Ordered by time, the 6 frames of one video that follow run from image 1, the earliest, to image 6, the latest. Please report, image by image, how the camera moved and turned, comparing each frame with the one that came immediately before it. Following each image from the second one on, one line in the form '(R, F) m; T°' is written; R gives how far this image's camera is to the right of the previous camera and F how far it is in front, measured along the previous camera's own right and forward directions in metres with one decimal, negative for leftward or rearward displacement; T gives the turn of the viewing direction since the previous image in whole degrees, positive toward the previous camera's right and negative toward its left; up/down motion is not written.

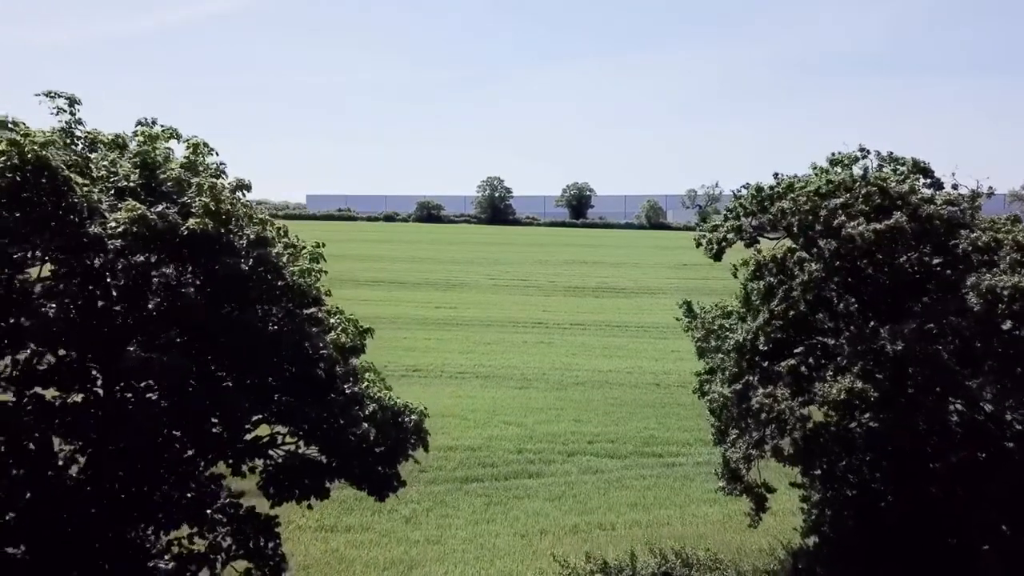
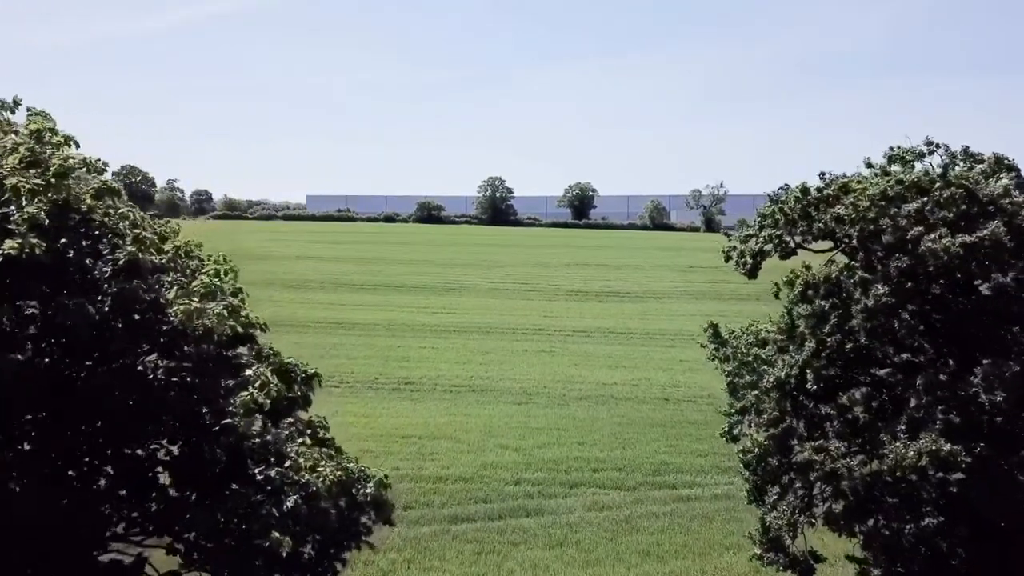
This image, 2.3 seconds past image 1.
(+0.1, +1.5) m; 0°
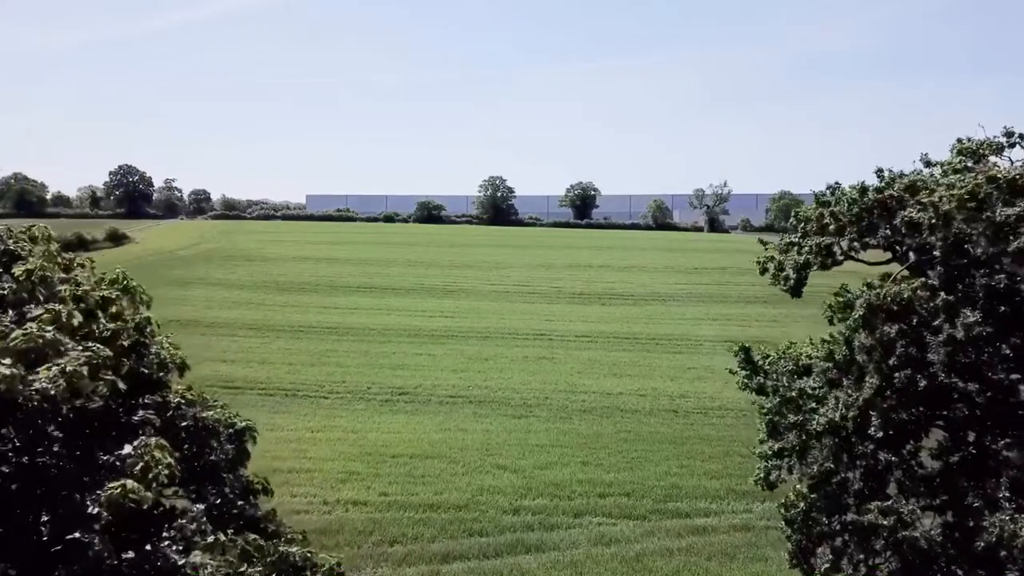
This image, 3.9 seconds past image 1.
(+0.1, +1.2) m; 0°
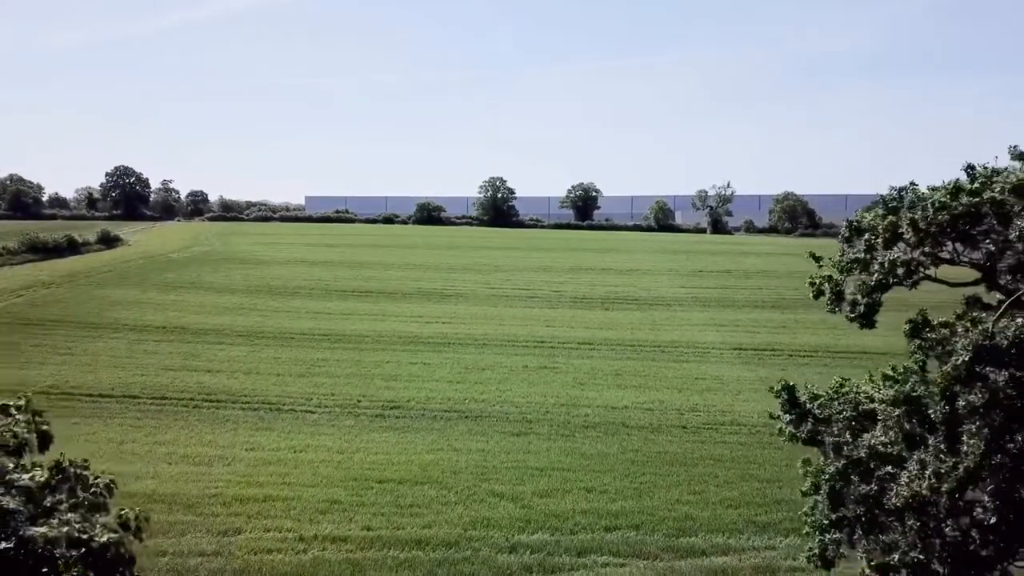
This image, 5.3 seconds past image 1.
(+0.1, +1.2) m; 0°
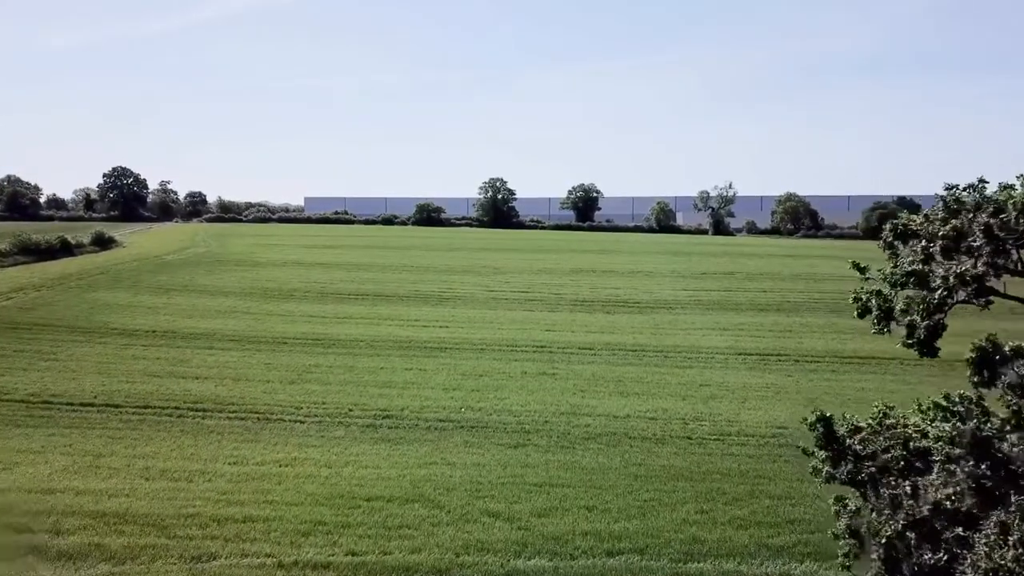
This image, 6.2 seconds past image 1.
(+0.1, +0.8) m; 0°
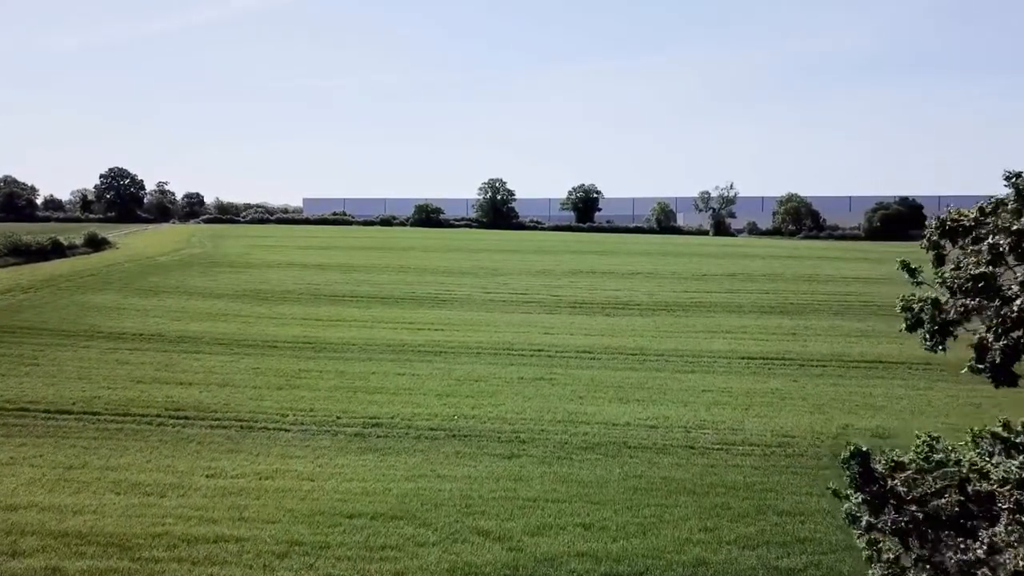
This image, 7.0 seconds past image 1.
(+0.1, +0.8) m; 0°
